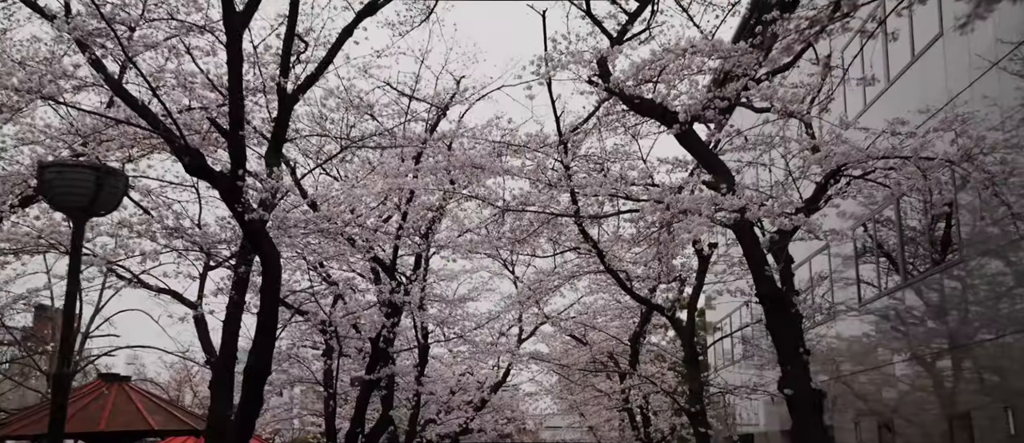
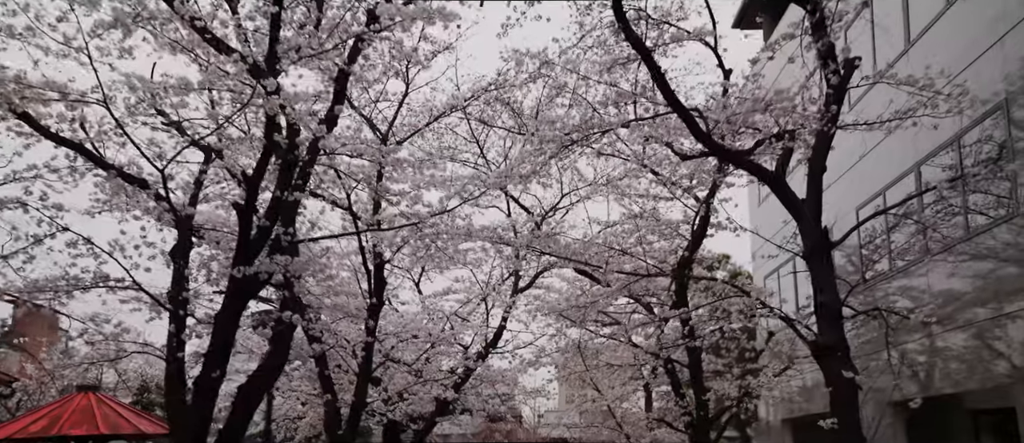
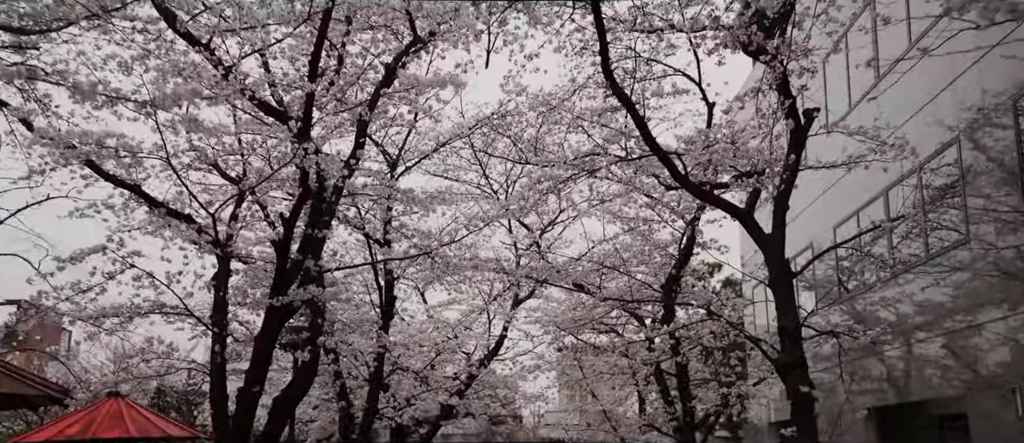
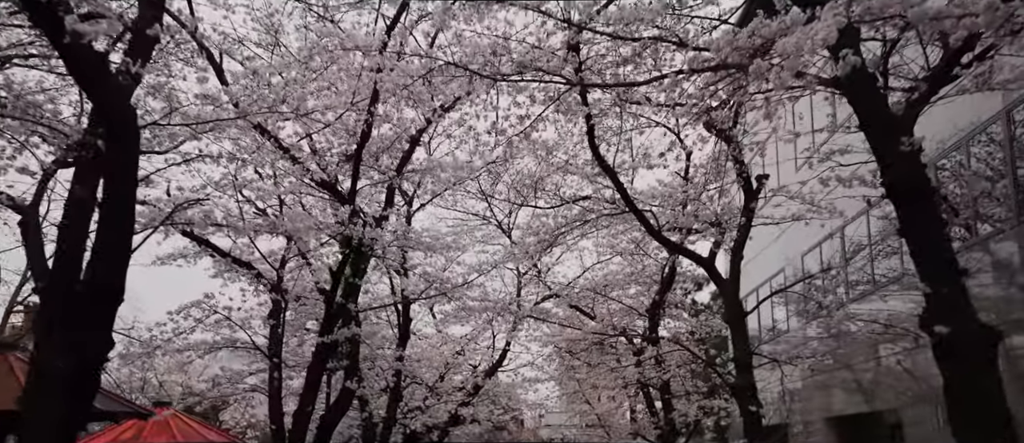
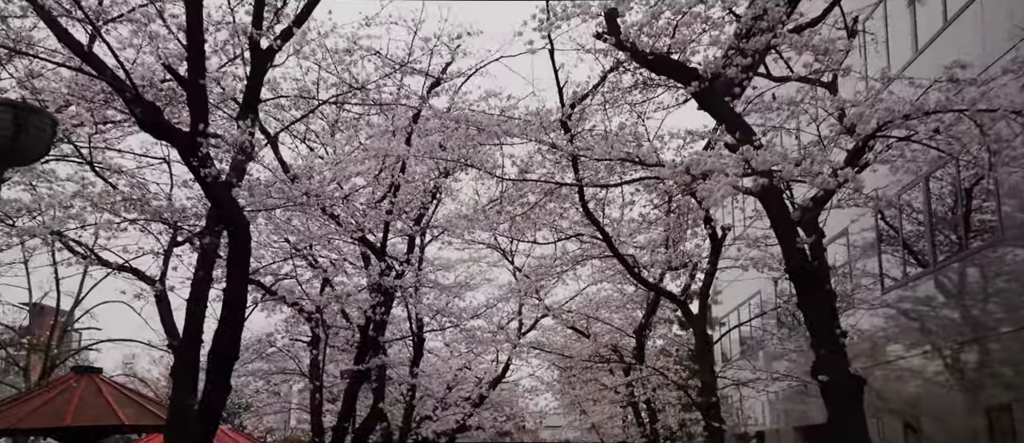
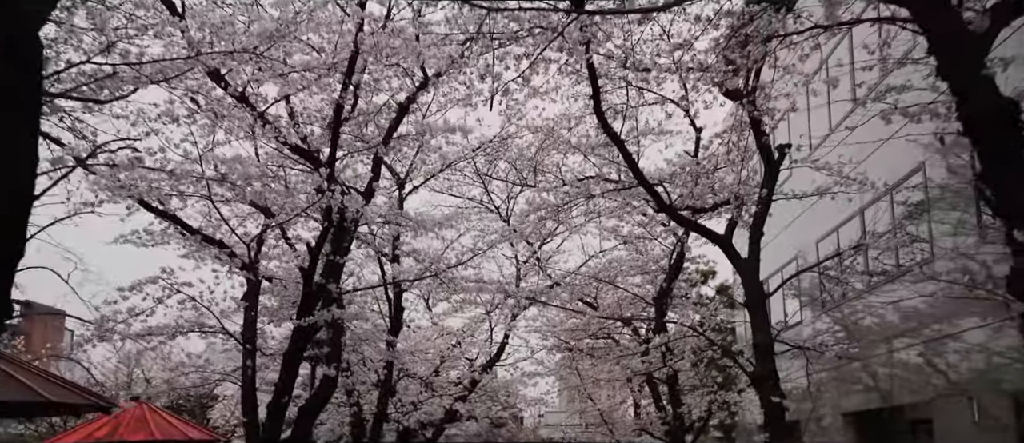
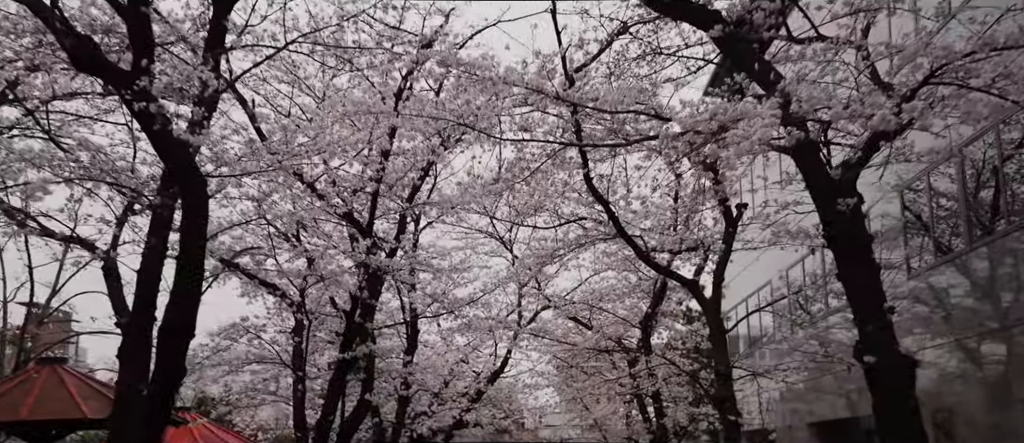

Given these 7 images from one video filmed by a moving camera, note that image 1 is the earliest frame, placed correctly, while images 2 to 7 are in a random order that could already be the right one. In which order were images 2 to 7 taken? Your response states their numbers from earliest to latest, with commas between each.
5, 7, 4, 6, 3, 2
